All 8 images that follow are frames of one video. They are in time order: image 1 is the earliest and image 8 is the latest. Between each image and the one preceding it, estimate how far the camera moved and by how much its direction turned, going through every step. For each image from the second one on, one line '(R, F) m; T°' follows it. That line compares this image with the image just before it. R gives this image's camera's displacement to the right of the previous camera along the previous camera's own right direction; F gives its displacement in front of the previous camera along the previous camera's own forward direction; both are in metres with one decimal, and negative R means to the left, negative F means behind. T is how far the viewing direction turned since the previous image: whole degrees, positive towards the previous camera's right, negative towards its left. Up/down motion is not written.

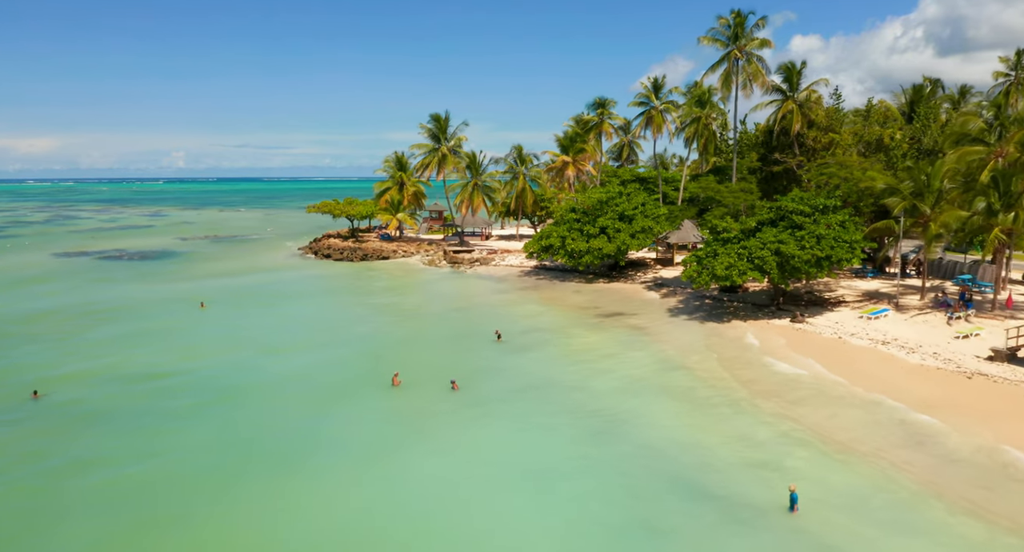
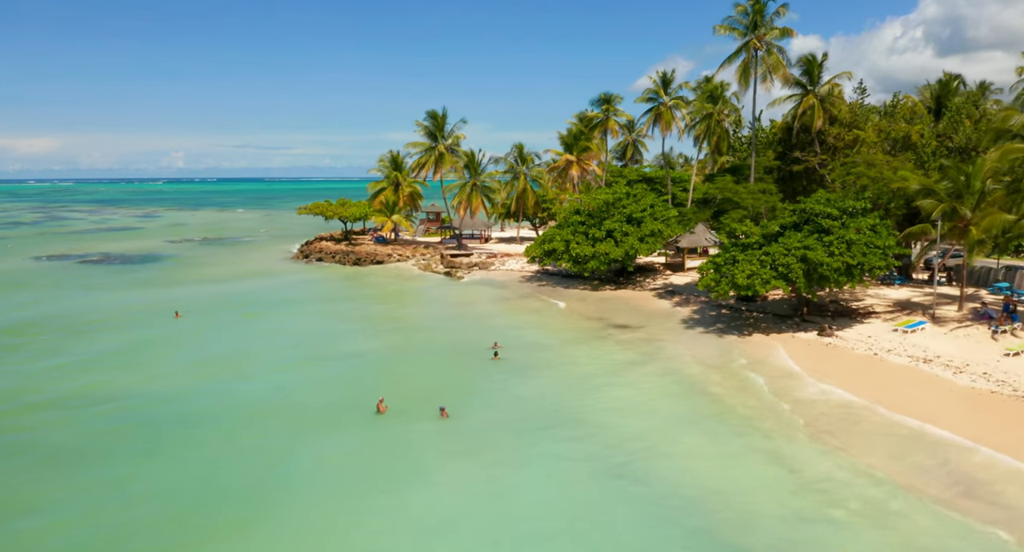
(0.0, +2.9) m; 0°
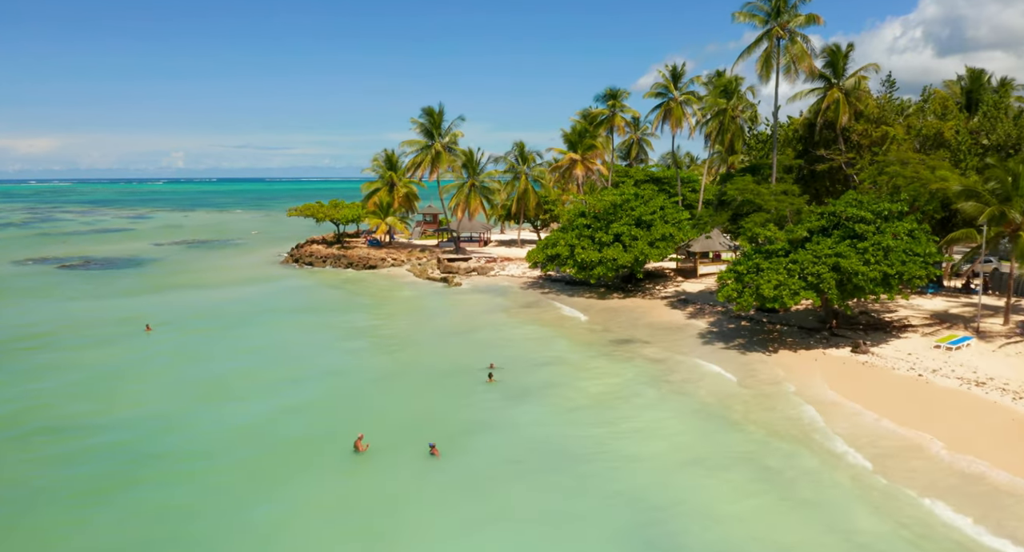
(0.0, +3.0) m; 0°
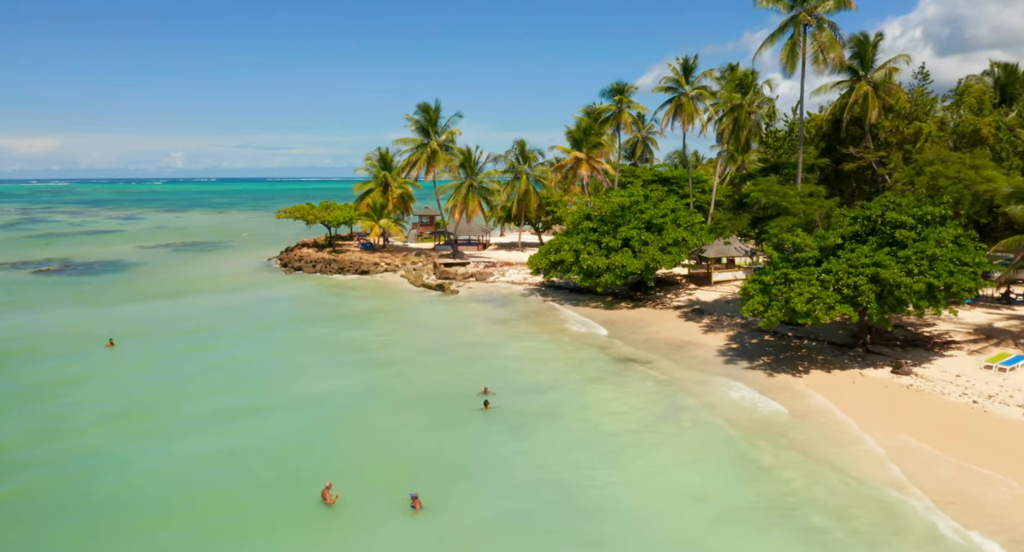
(0.0, +3.0) m; 0°
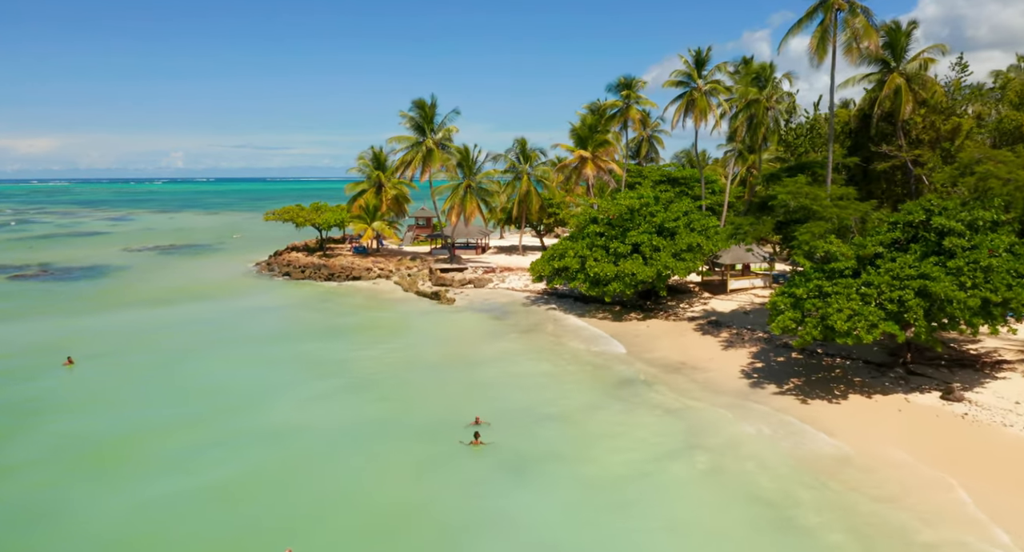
(0.0, +2.9) m; 0°
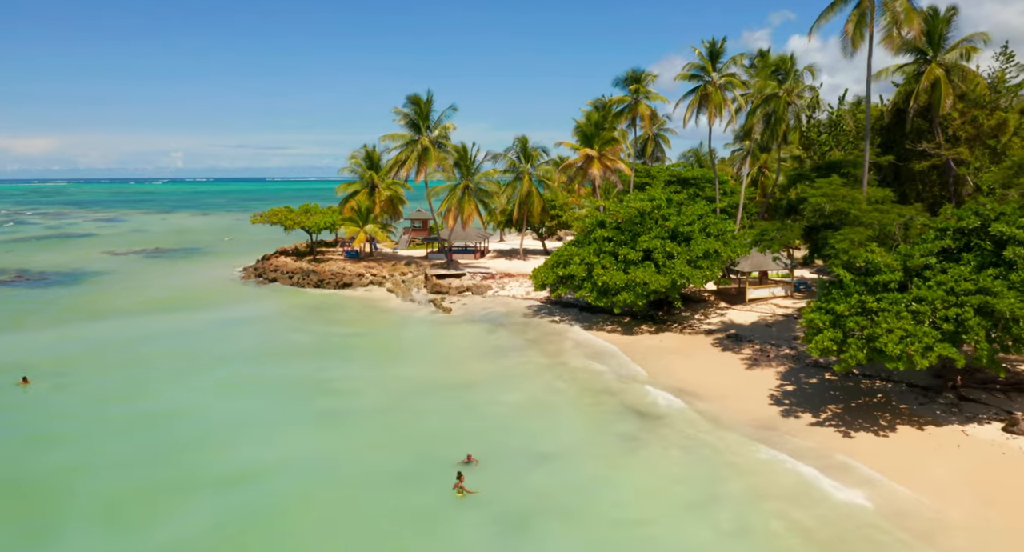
(-0.1, +2.8) m; 0°
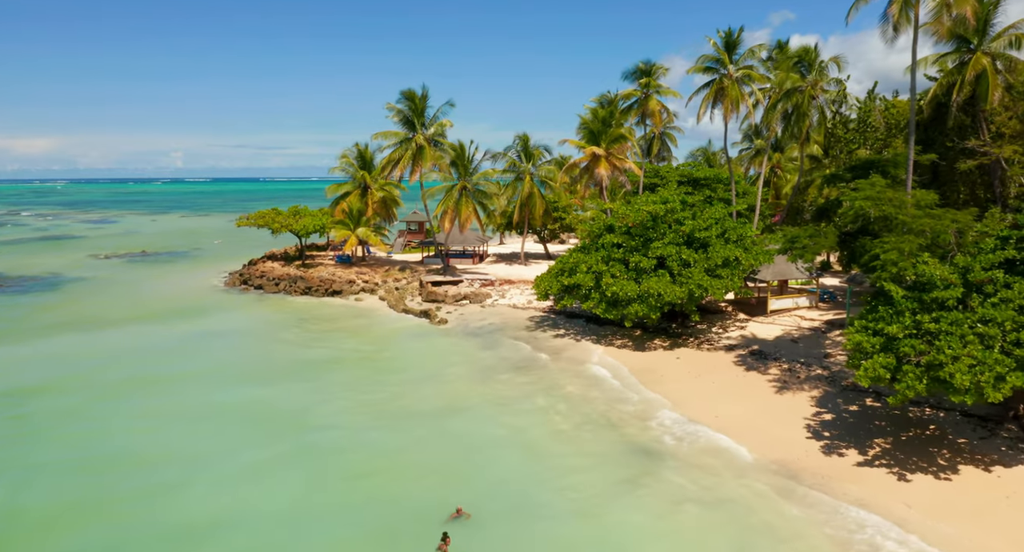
(0.0, +2.8) m; 0°
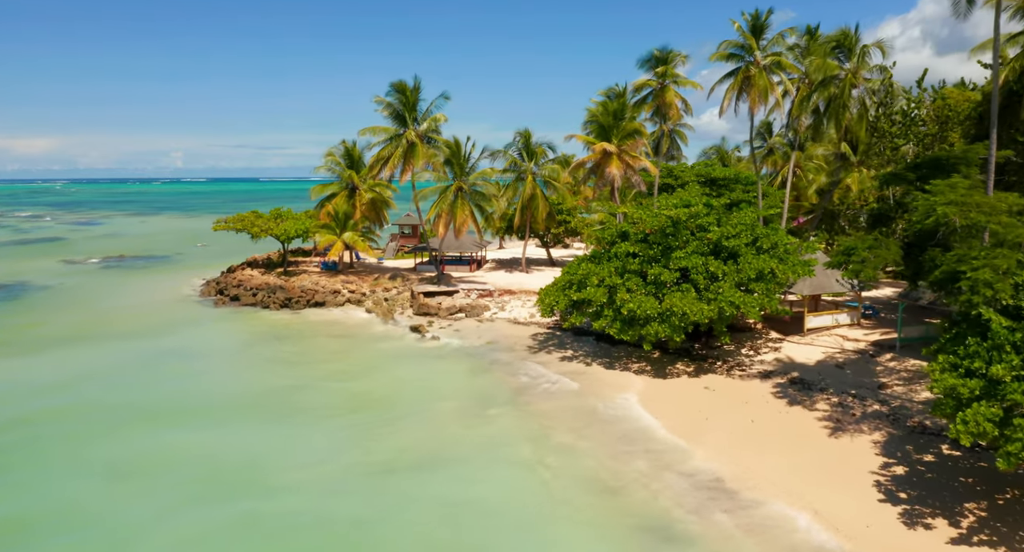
(0.0, +3.8) m; 0°
